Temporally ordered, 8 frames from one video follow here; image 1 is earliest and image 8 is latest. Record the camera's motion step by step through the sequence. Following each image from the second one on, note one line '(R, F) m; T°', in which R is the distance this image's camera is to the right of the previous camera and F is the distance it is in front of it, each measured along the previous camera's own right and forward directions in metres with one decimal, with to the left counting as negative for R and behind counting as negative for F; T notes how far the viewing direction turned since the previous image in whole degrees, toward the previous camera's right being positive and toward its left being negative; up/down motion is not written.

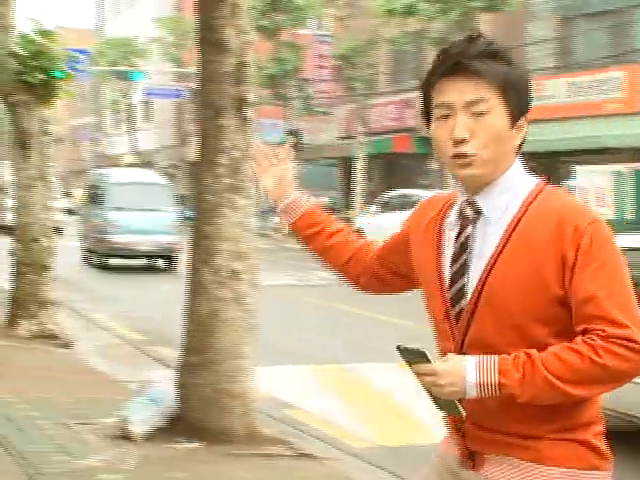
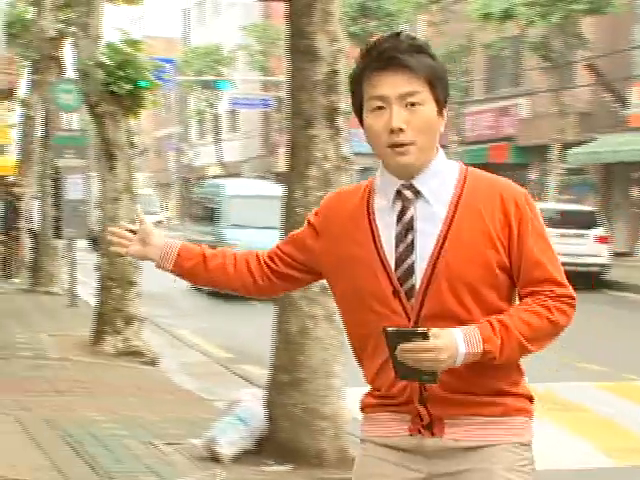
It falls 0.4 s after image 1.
(-0.2, +0.4) m; -4°
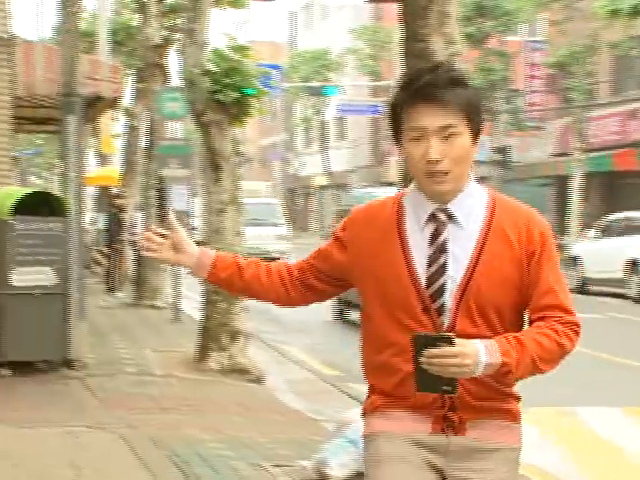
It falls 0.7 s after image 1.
(-0.2, +0.5) m; -4°
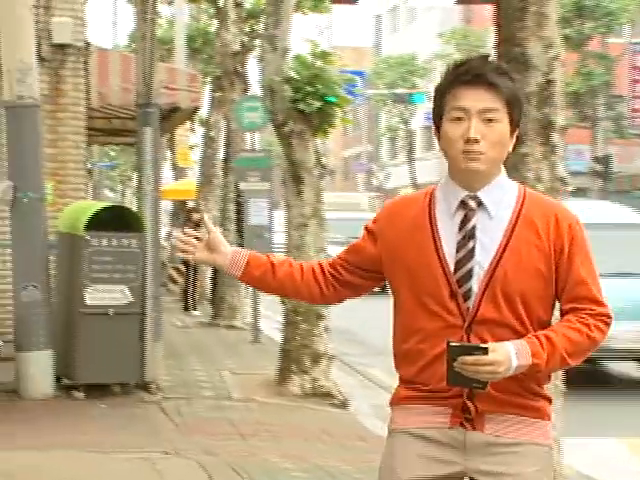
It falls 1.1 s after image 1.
(-0.1, +0.6) m; -4°
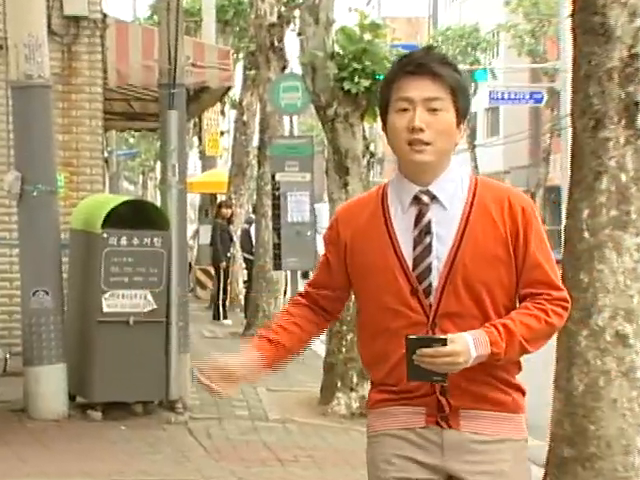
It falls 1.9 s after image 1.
(-0.1, +1.3) m; -2°
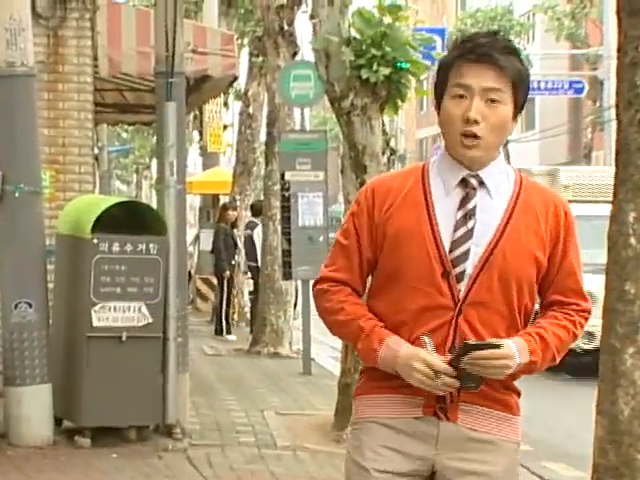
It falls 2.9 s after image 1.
(0.0, +1.0) m; -1°
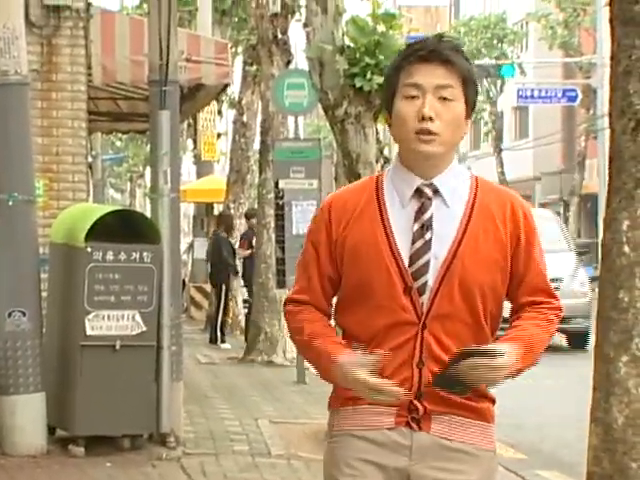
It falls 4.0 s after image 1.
(0.0, 0.0) m; 0°
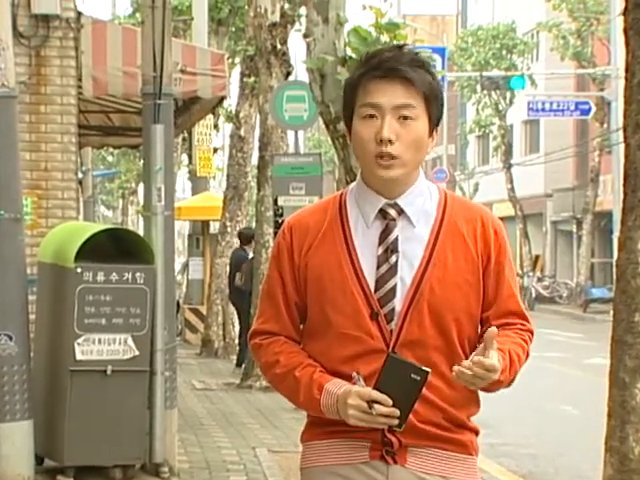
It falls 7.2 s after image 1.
(0.0, +0.4) m; 0°
